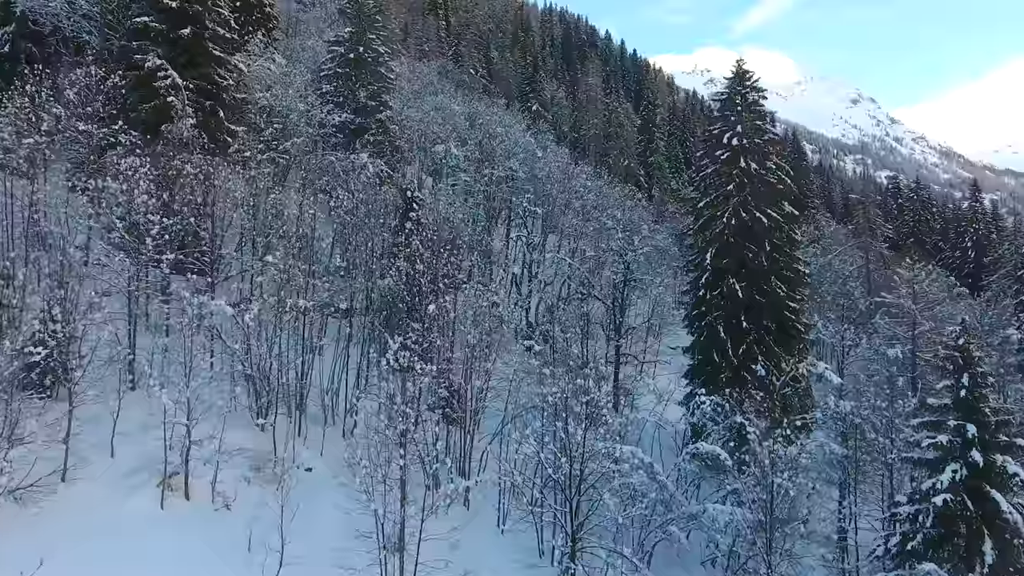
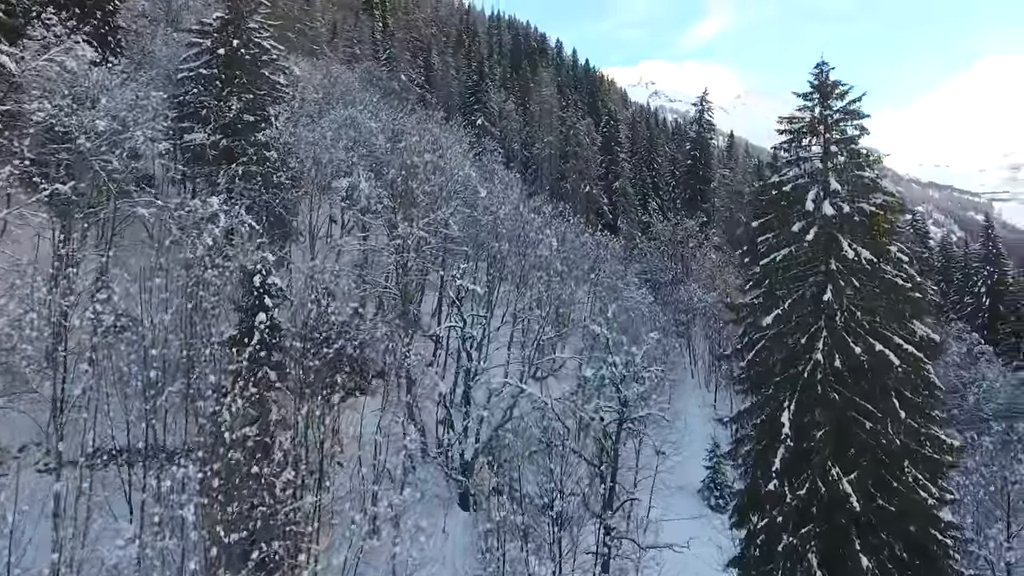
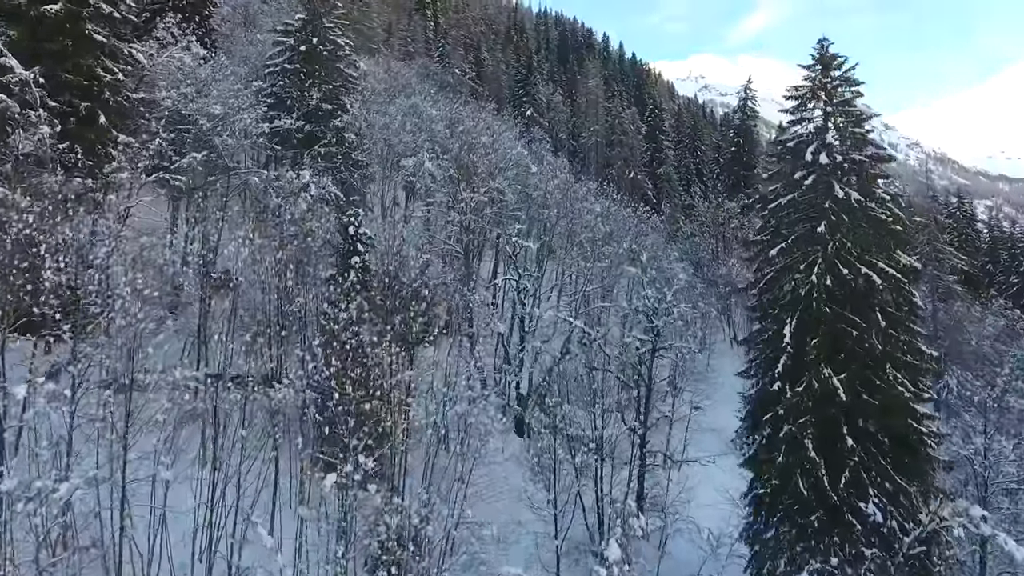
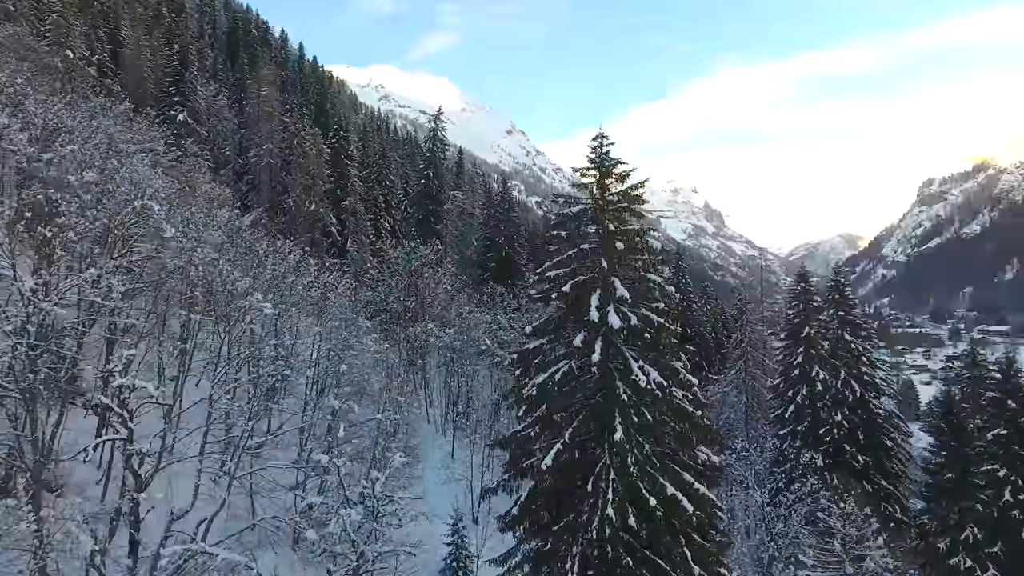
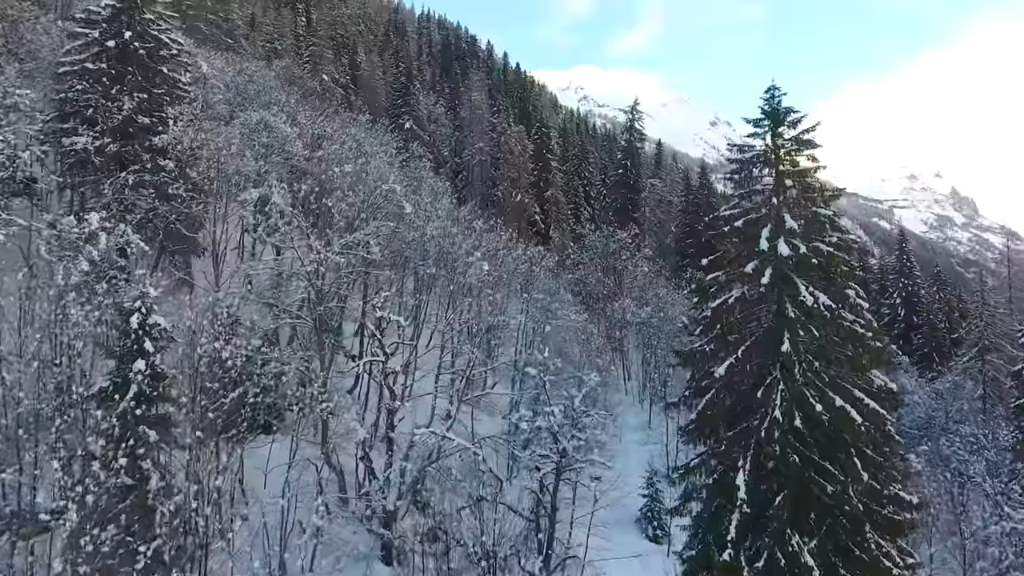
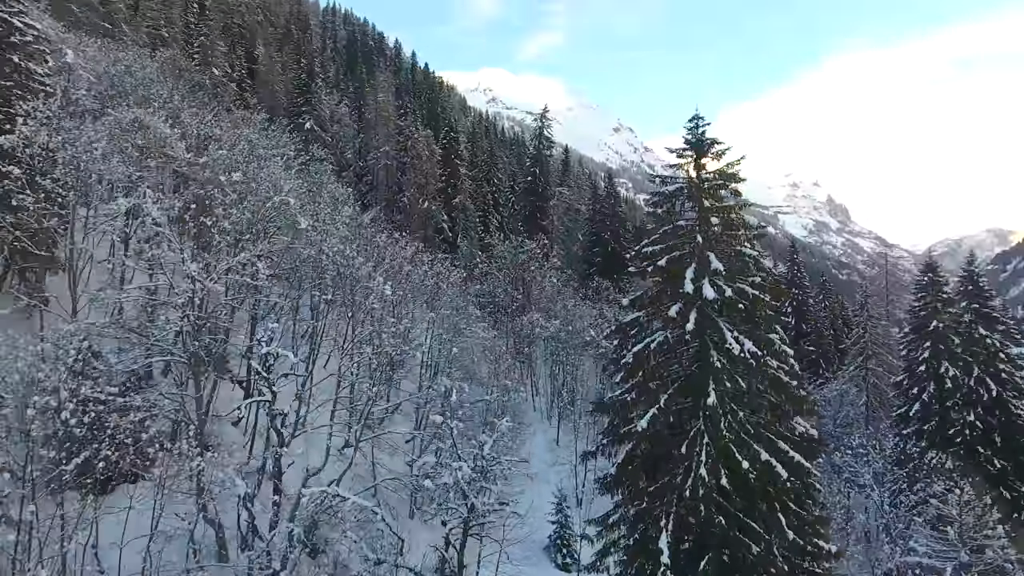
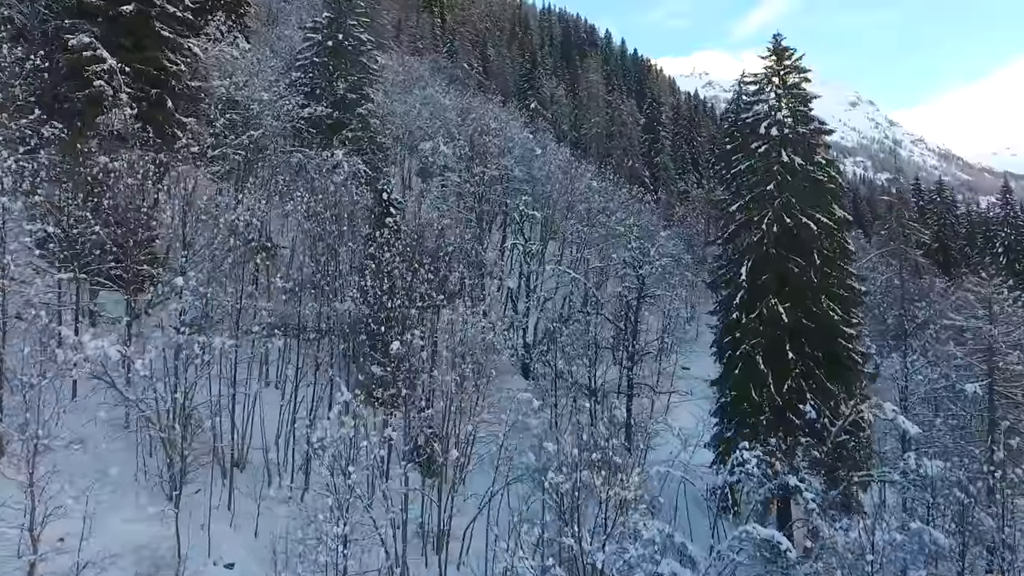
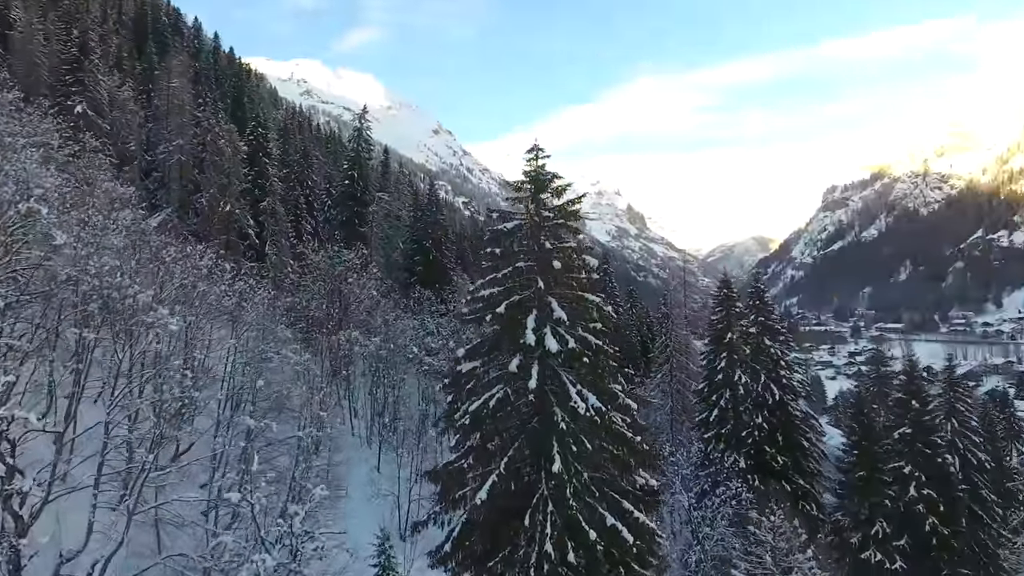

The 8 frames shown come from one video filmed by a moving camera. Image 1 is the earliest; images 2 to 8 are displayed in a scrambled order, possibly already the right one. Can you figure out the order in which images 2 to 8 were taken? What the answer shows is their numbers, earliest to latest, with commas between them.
7, 3, 2, 5, 6, 4, 8
